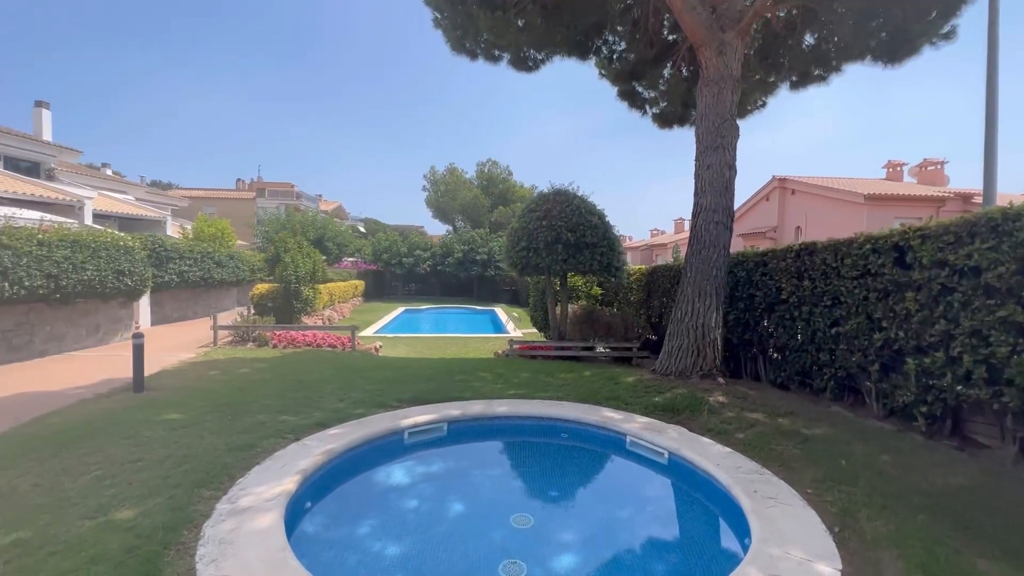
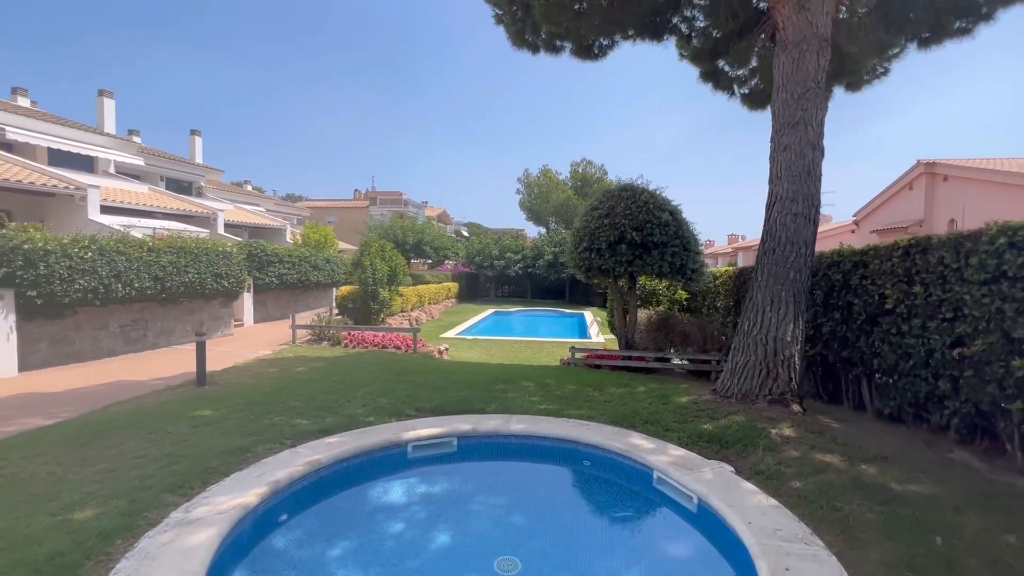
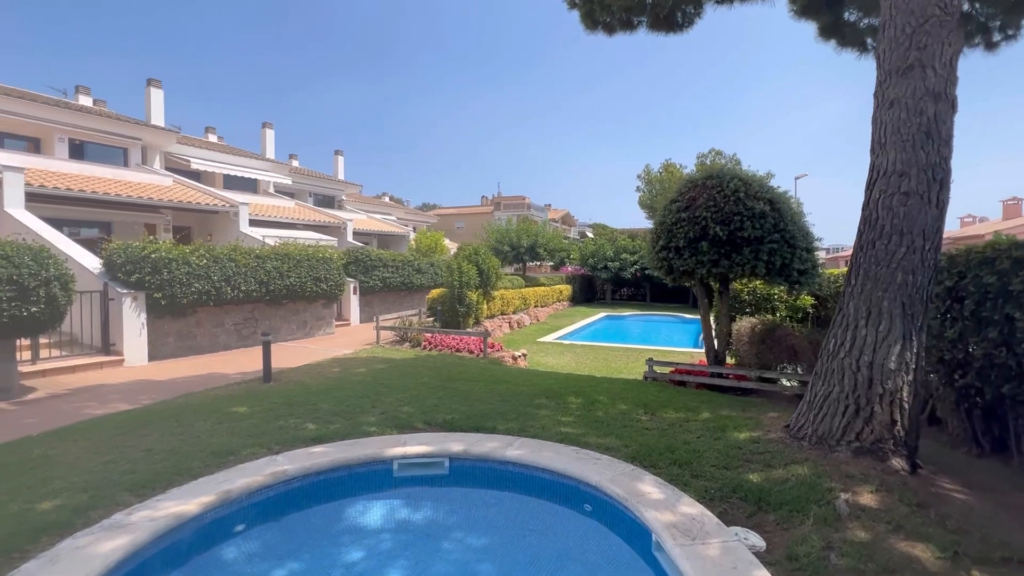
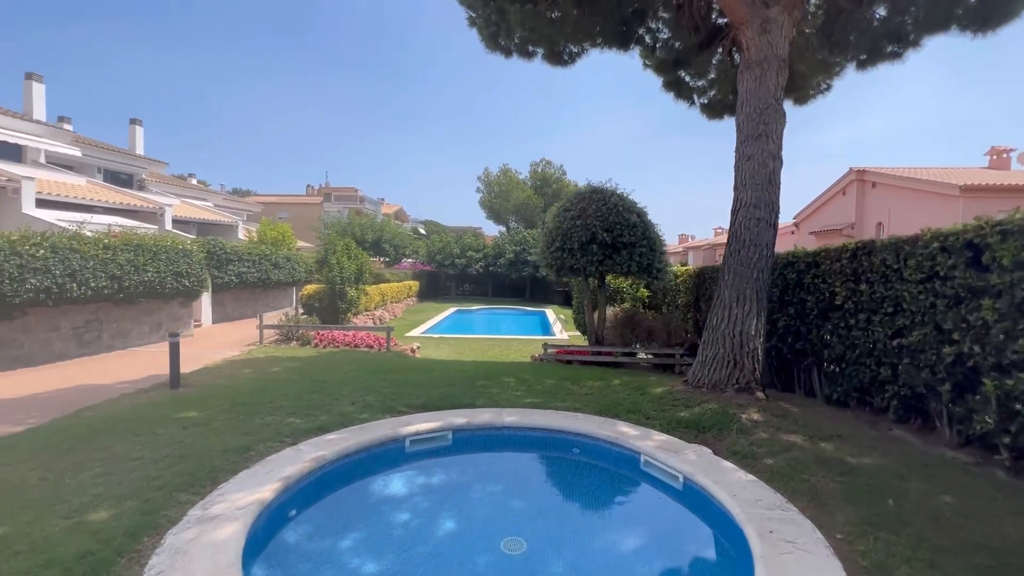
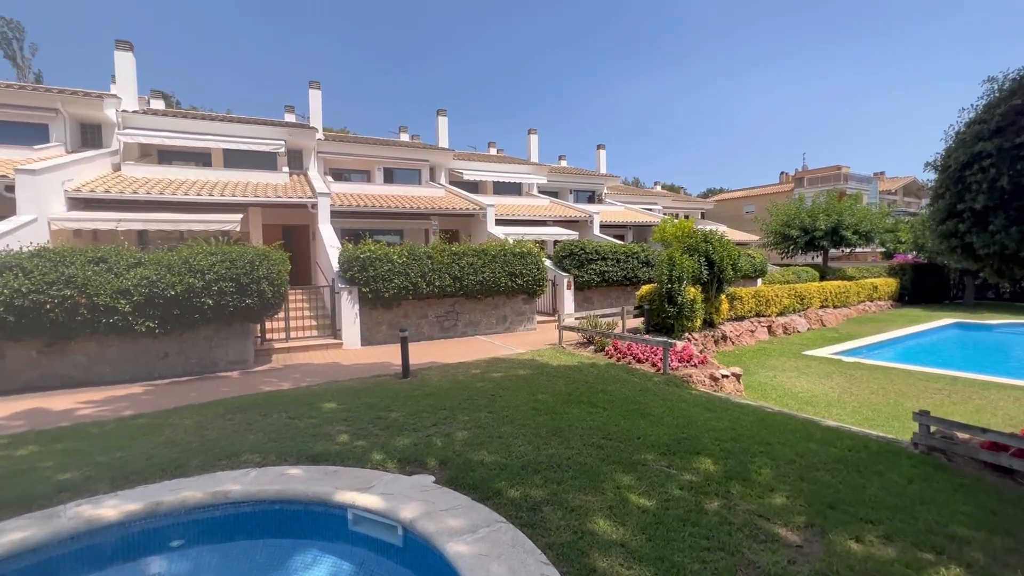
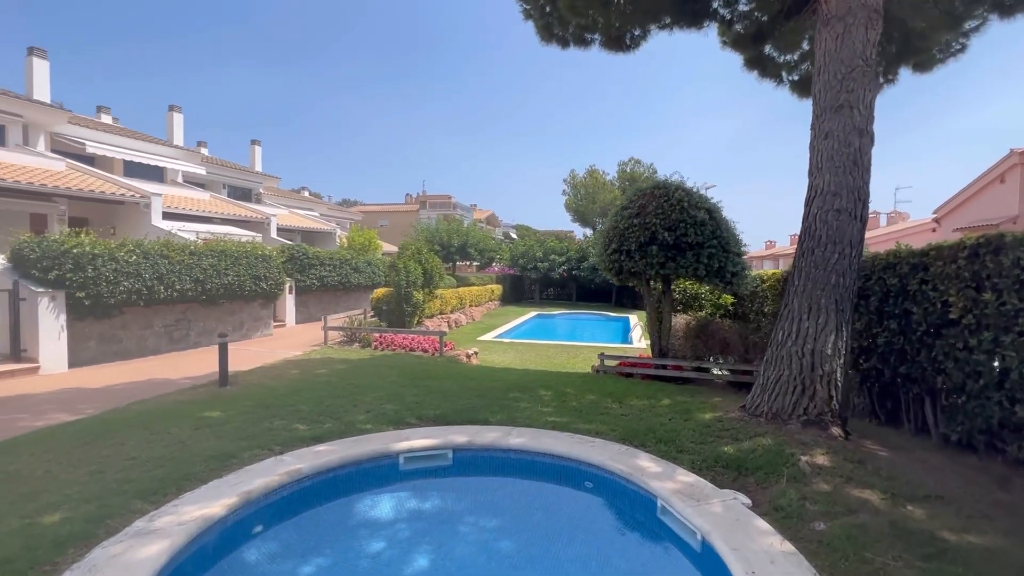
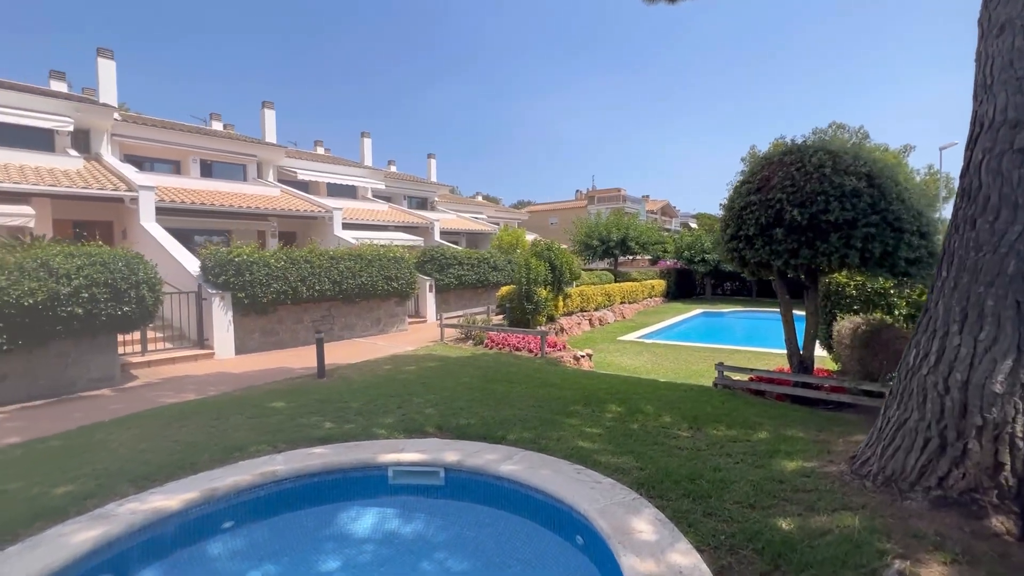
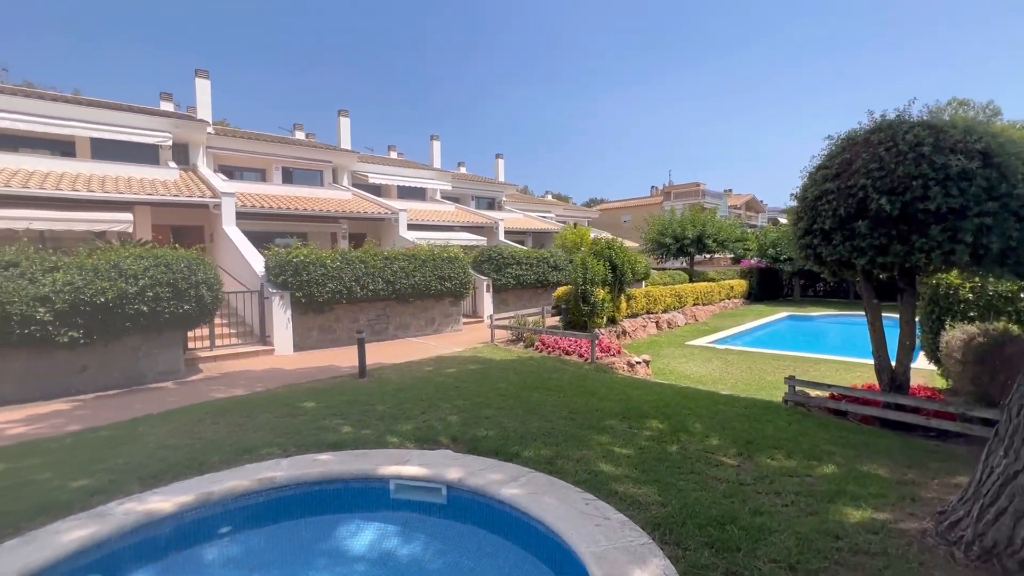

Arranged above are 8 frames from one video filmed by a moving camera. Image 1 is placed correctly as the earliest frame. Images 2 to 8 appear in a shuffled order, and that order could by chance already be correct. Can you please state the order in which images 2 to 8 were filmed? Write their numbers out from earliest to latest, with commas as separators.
4, 2, 6, 3, 7, 8, 5
